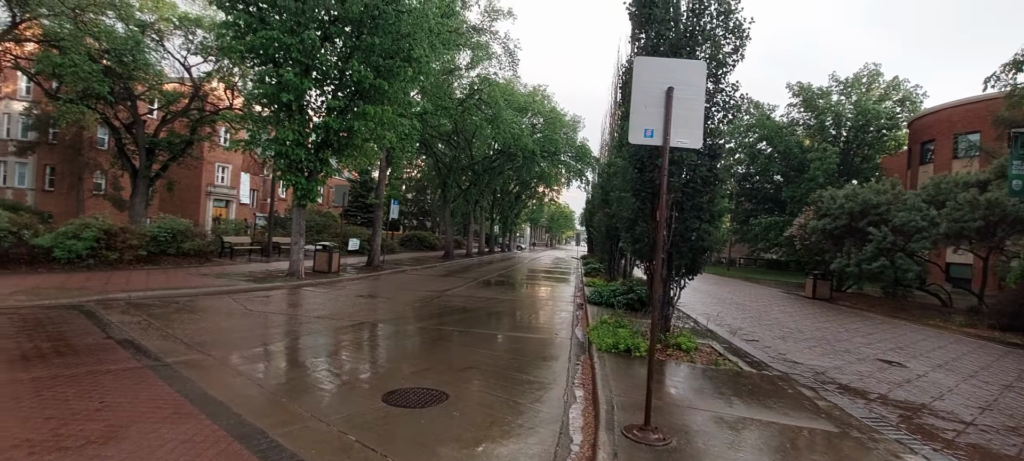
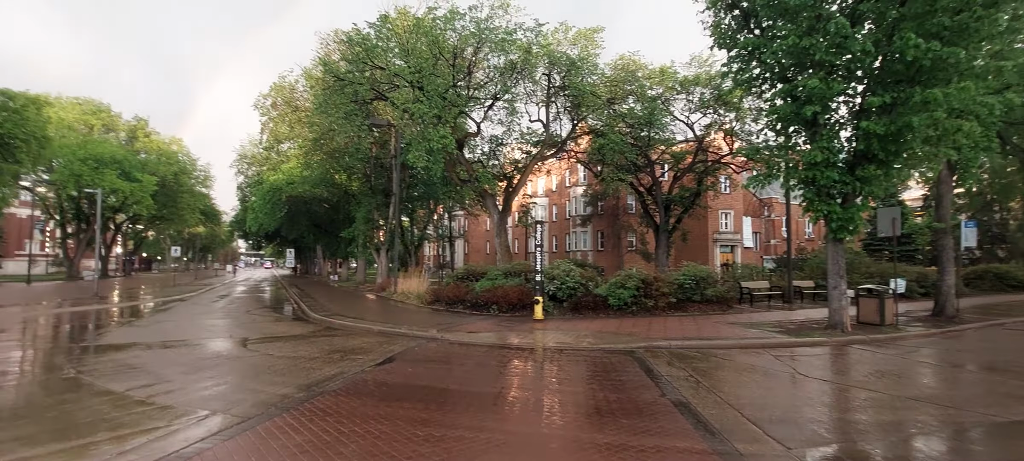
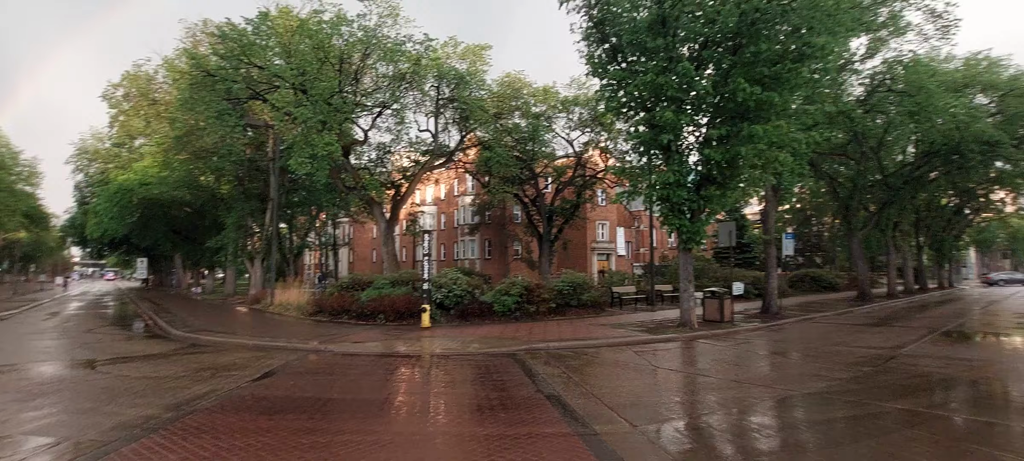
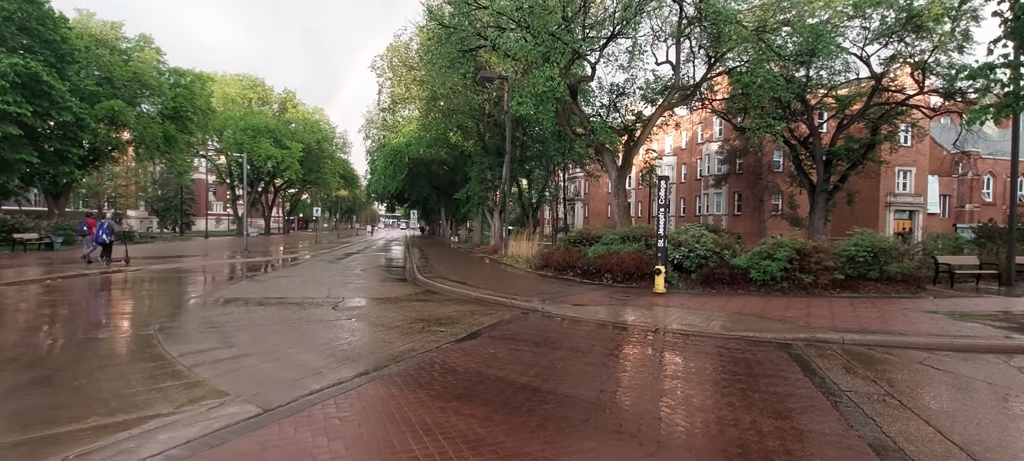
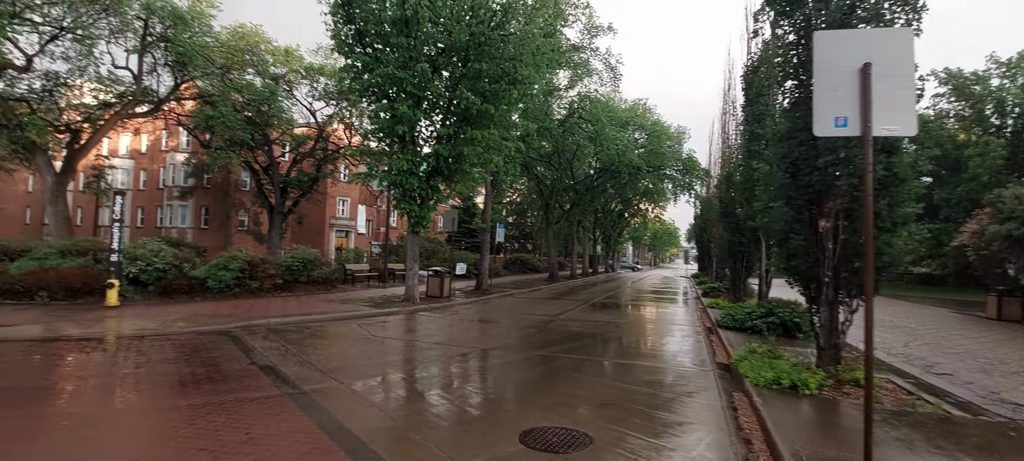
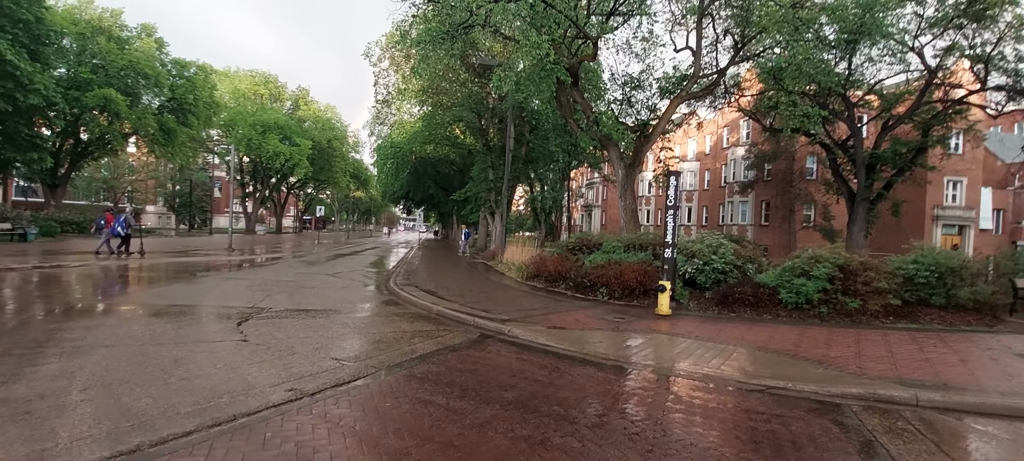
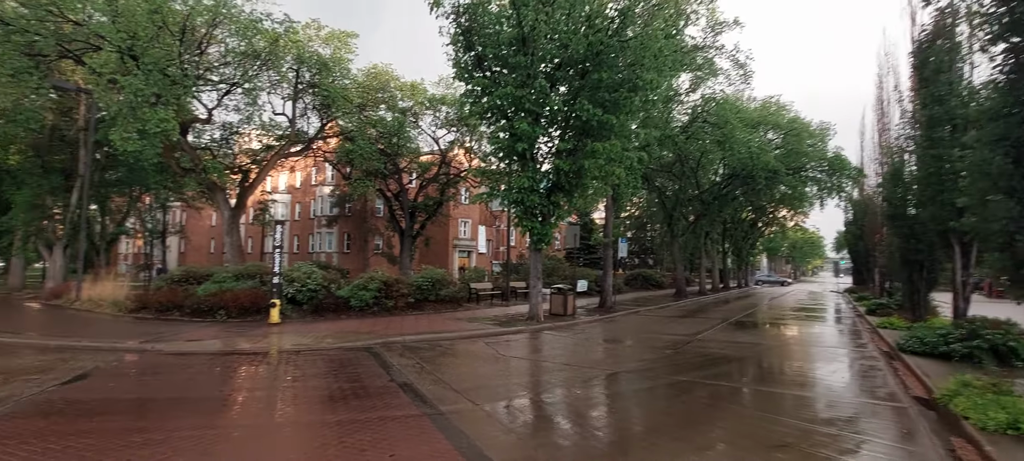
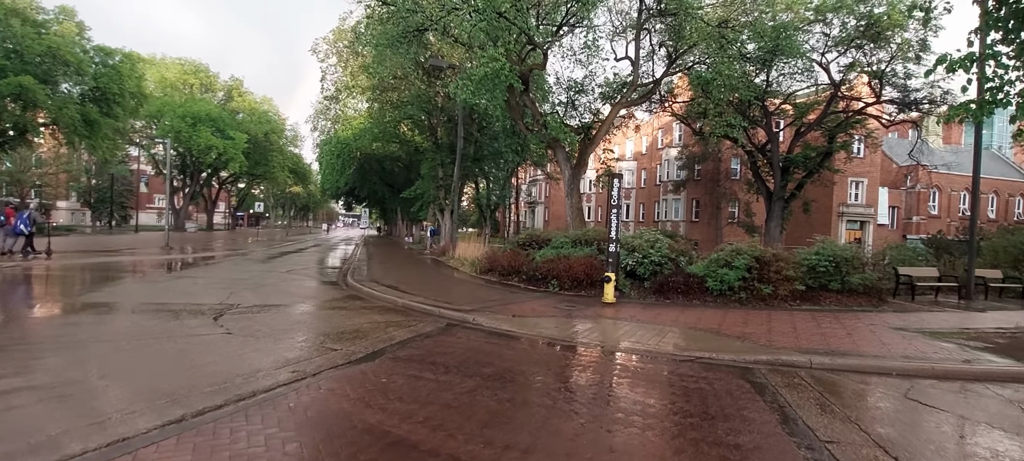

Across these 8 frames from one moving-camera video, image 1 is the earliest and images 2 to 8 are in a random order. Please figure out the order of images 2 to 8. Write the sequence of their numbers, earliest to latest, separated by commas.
5, 7, 3, 2, 4, 8, 6
